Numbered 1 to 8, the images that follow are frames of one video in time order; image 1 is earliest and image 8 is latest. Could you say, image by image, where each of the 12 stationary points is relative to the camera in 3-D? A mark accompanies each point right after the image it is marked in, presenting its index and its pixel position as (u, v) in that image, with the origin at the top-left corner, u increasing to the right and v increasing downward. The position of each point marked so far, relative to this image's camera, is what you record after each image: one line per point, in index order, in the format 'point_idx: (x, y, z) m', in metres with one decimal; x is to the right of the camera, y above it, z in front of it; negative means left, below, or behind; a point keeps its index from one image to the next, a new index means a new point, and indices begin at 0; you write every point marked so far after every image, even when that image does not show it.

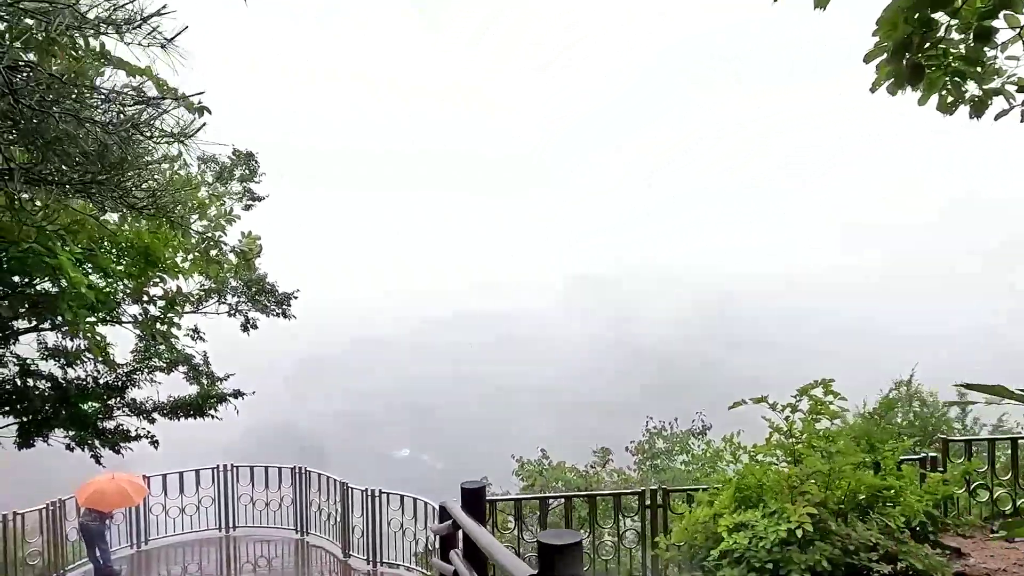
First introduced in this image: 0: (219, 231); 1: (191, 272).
0: (-1.3, +0.3, +3.4) m
1: (-1.4, +0.1, +3.4) m
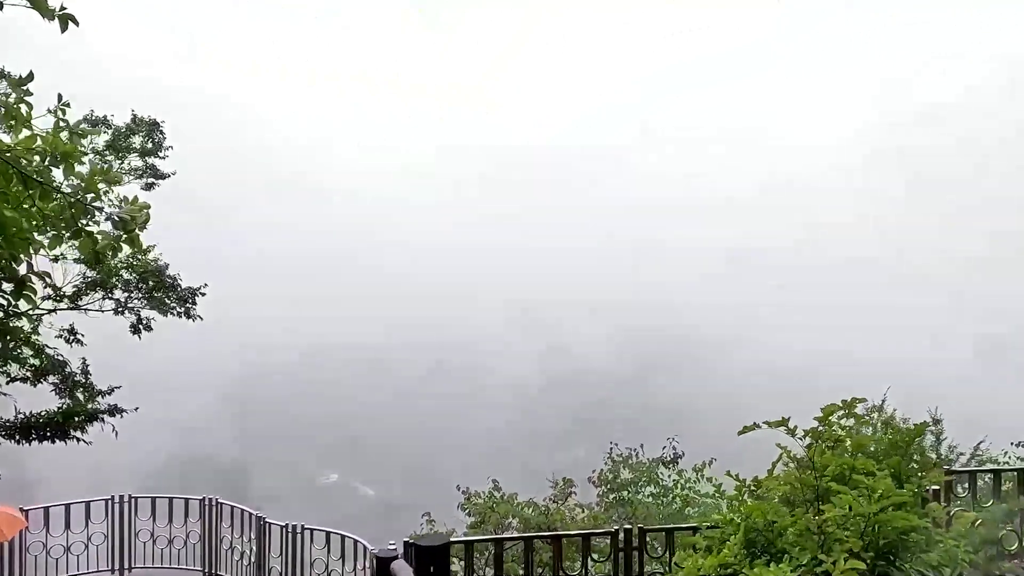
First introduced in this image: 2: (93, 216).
0: (-1.4, +0.3, +2.6) m
1: (-1.6, +0.1, +2.6) m
2: (-1.4, +0.2, +2.6) m
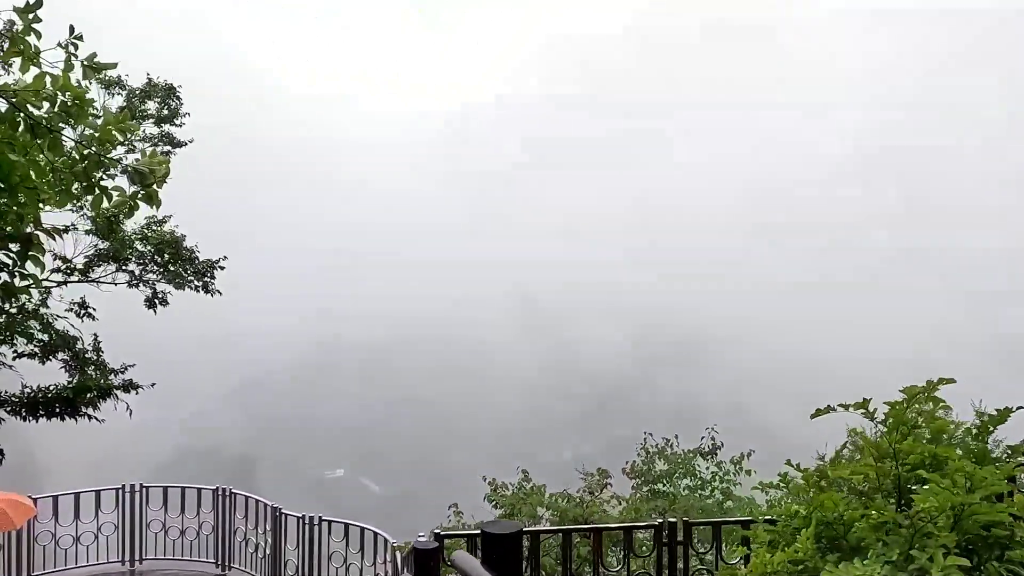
0: (-1.3, +0.5, +2.4) m
1: (-1.4, +0.3, +2.3) m
2: (-1.2, +0.4, +2.4) m
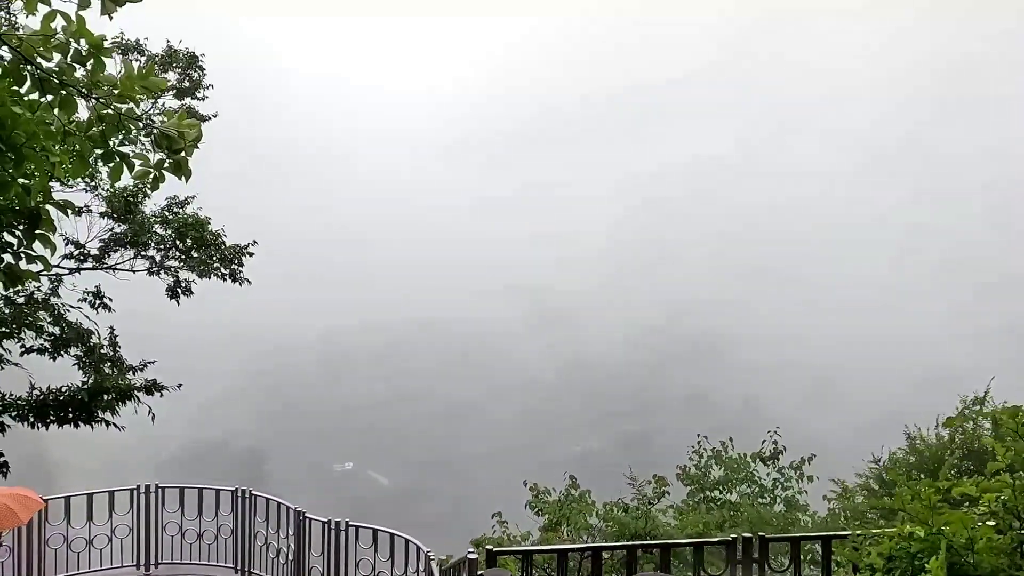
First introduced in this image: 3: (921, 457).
0: (-1.0, +0.5, +2.0) m
1: (-1.1, +0.3, +2.0) m
2: (-1.0, +0.4, +2.0) m
3: (+3.3, -1.3, +6.0) m
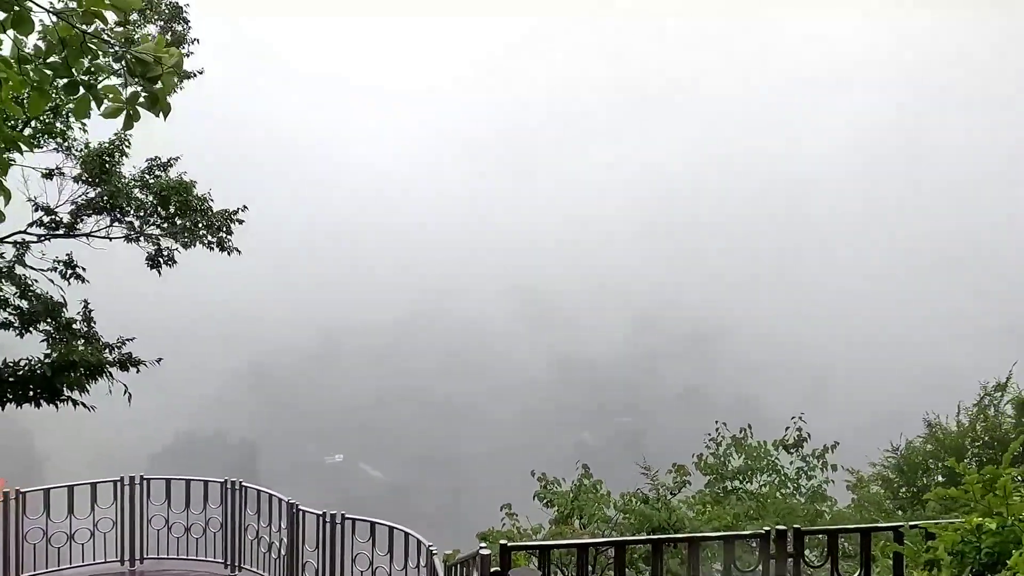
0: (-0.9, +0.6, +1.7) m
1: (-1.1, +0.4, +1.7) m
2: (-0.9, +0.5, +1.7) m
3: (+3.3, -1.2, +5.8) m
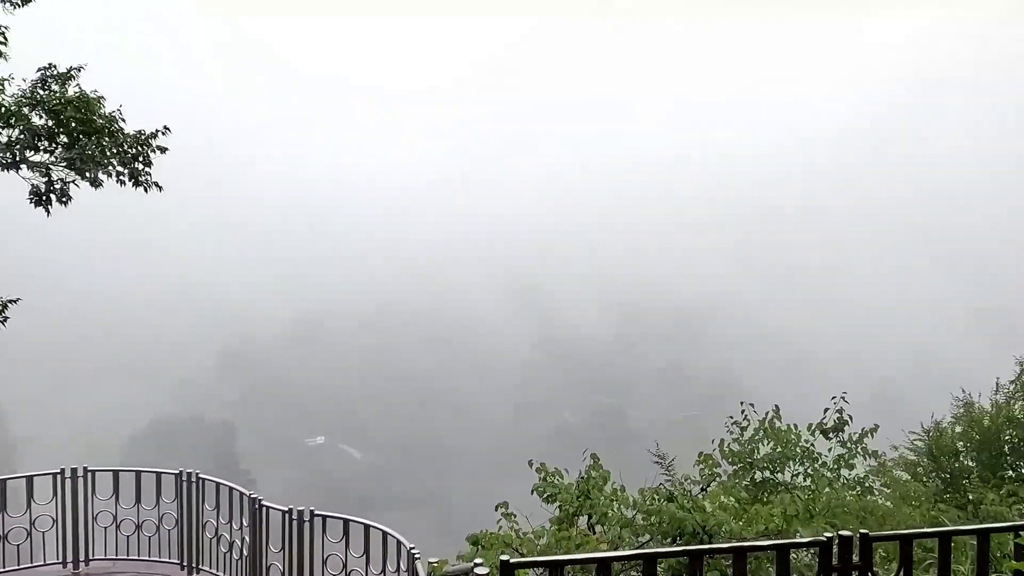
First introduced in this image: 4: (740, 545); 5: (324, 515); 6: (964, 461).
0: (-0.9, +0.7, +1.1) m
1: (-1.0, +0.5, +1.0) m
2: (-0.9, +0.6, +1.1) m
3: (+3.2, -1.0, +5.3) m
4: (+0.7, -0.8, +2.4) m
5: (-1.1, -1.3, +4.4) m
6: (+3.1, -1.2, +5.2) m
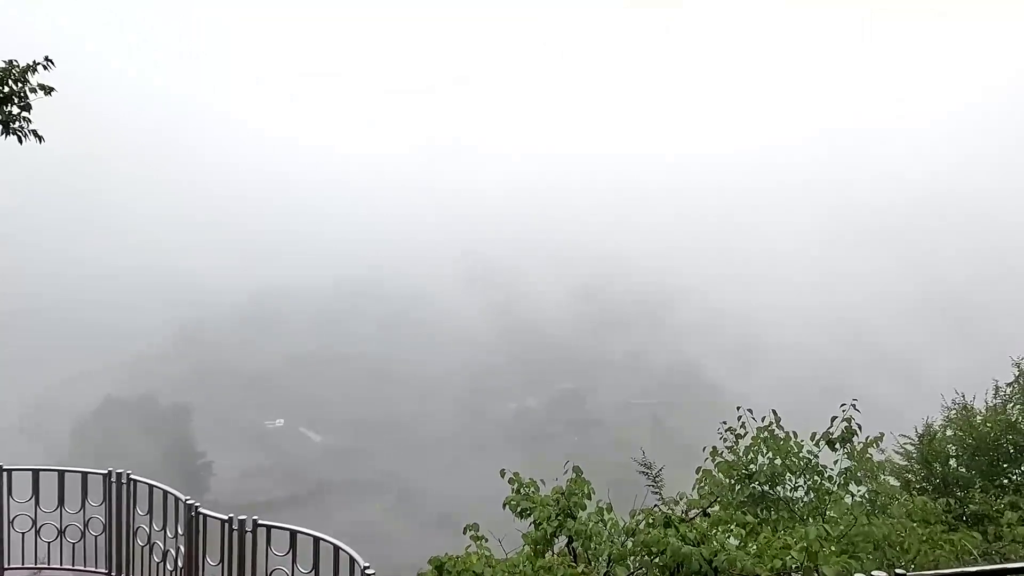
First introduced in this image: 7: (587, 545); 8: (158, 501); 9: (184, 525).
0: (-0.9, +0.7, +0.6) m
1: (-1.0, +0.5, +0.5) m
2: (-0.9, +0.6, +0.6) m
3: (+3.0, -0.9, +5.0) m
4: (+0.7, -0.8, +2.0) m
5: (-1.3, -1.2, +3.9) m
6: (+2.9, -1.2, +4.9) m
7: (+0.2, -1.0, +3.0) m
8: (-2.1, -1.3, +4.5) m
9: (-1.8, -1.3, +4.2) m
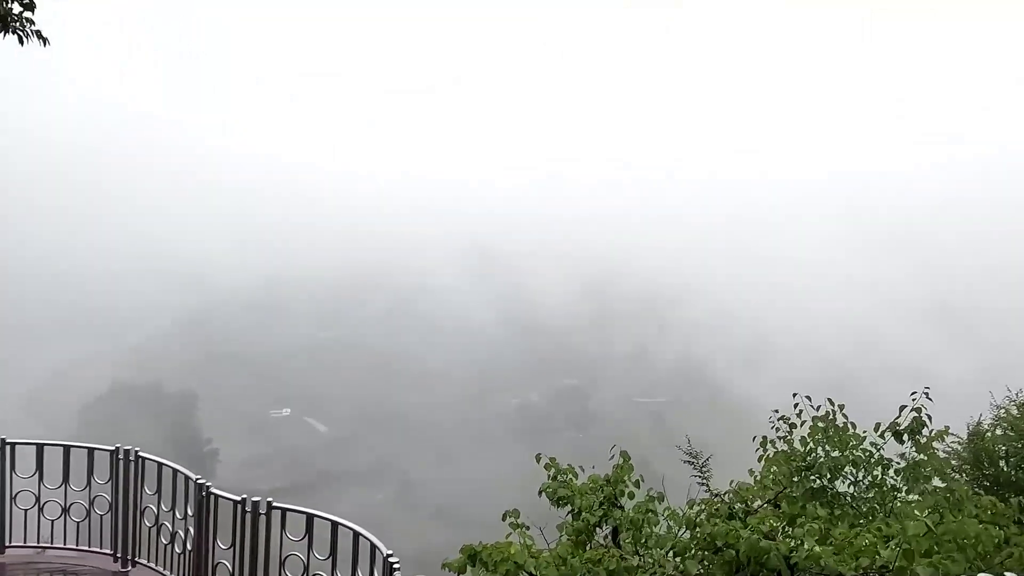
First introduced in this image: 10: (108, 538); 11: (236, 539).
0: (-0.7, +0.9, +0.3) m
1: (-0.8, +0.7, +0.3) m
2: (-0.7, +0.8, +0.3) m
3: (+3.2, -0.9, +4.7) m
4: (+0.8, -0.7, +1.8) m
5: (-1.1, -1.1, +3.7) m
6: (+3.1, -1.1, +4.6) m
7: (+0.4, -0.9, +2.8) m
8: (-1.9, -1.1, +4.3) m
9: (-1.7, -1.1, +4.0) m
10: (-2.4, -1.5, +4.5) m
11: (-1.4, -1.3, +3.8) m
